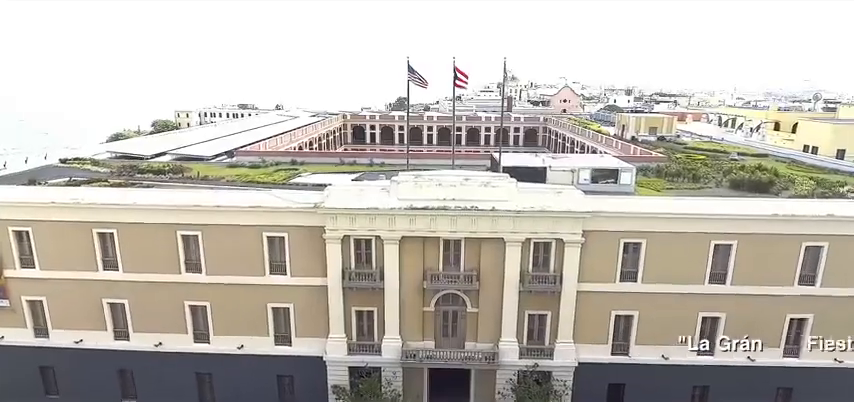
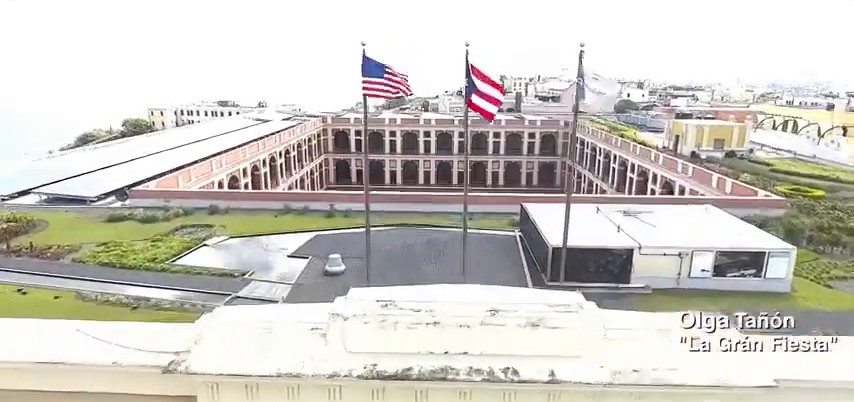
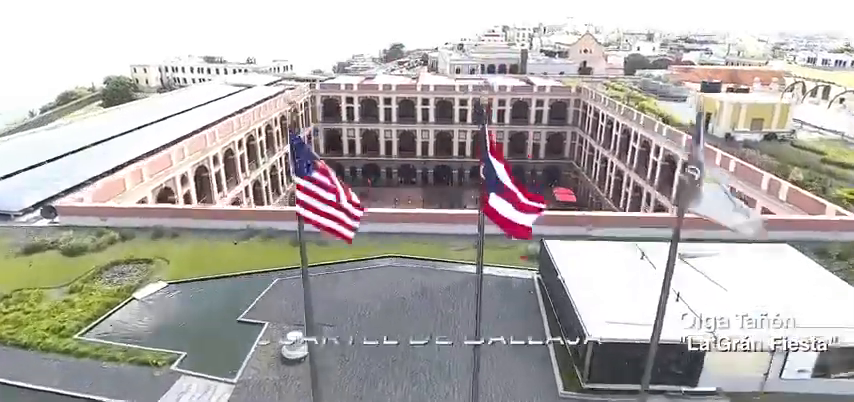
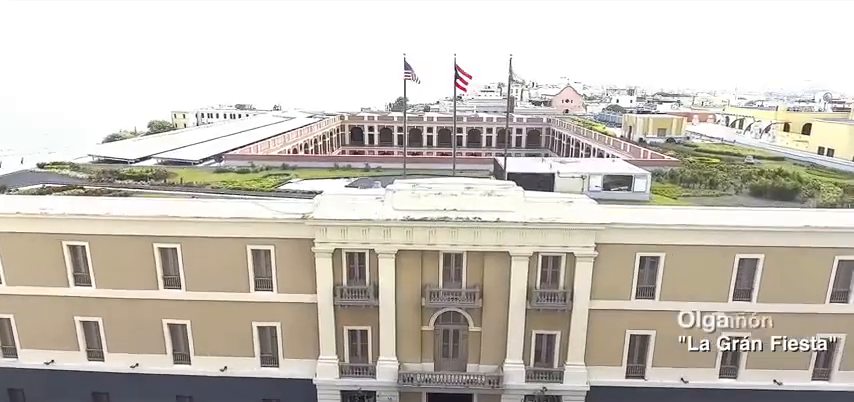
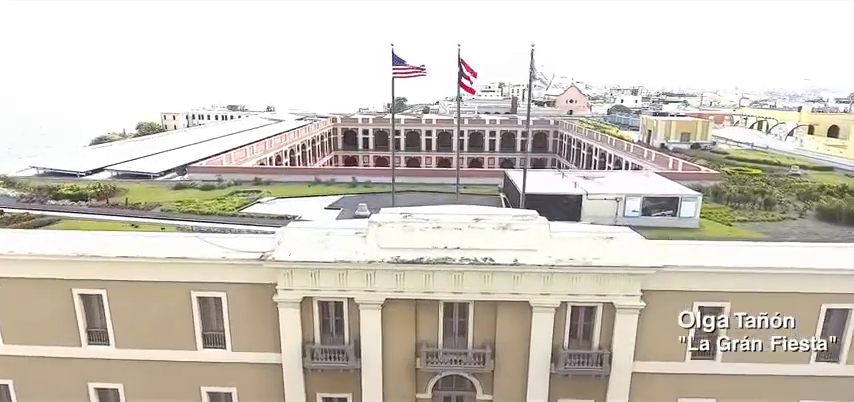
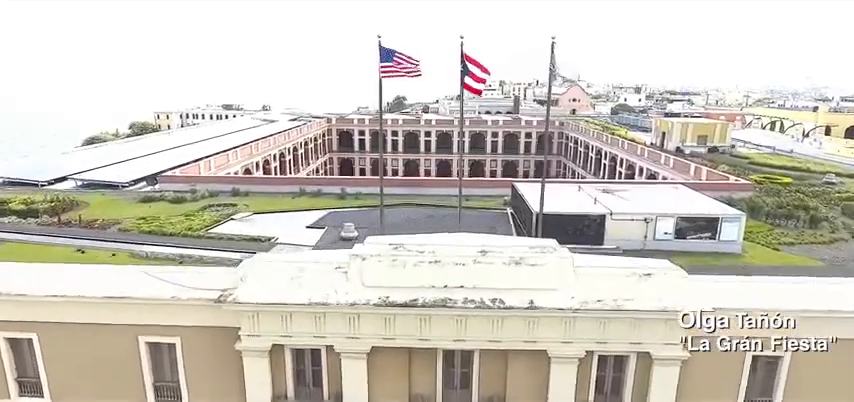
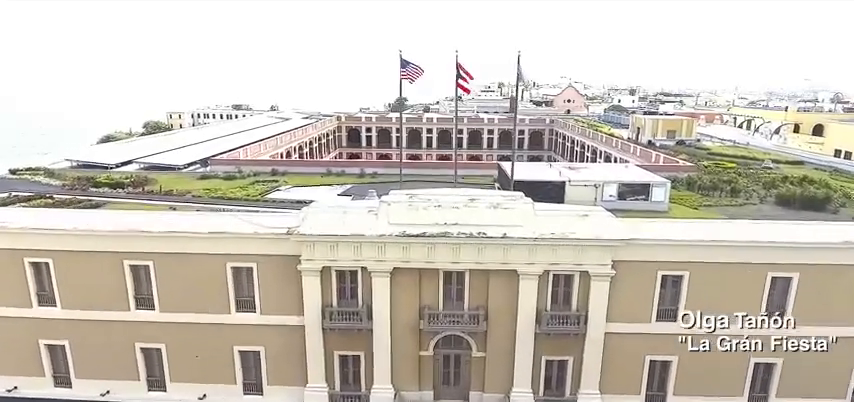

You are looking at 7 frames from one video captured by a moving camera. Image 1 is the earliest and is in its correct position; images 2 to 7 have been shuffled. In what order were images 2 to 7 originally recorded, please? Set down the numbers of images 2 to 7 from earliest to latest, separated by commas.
4, 7, 5, 6, 2, 3
